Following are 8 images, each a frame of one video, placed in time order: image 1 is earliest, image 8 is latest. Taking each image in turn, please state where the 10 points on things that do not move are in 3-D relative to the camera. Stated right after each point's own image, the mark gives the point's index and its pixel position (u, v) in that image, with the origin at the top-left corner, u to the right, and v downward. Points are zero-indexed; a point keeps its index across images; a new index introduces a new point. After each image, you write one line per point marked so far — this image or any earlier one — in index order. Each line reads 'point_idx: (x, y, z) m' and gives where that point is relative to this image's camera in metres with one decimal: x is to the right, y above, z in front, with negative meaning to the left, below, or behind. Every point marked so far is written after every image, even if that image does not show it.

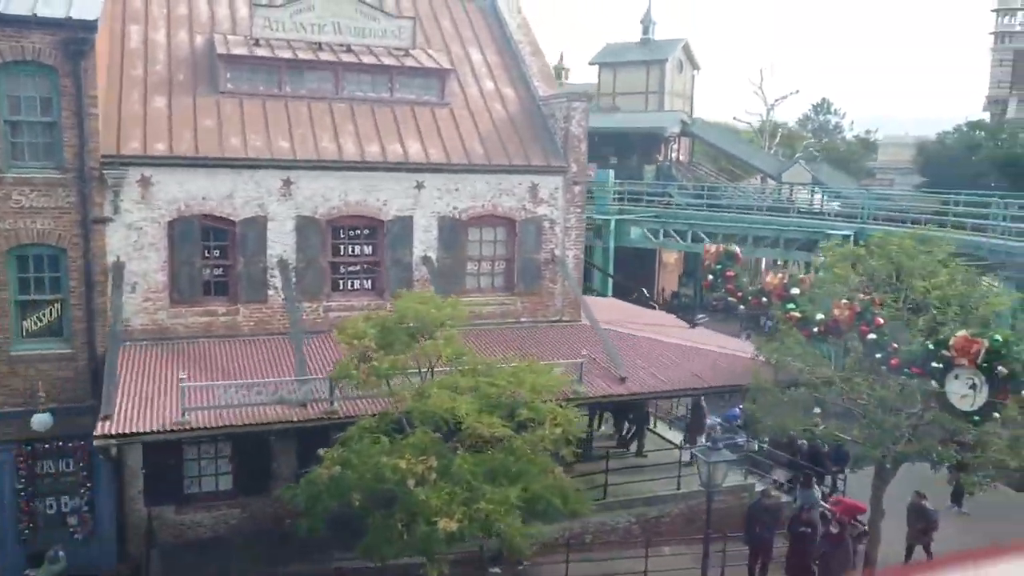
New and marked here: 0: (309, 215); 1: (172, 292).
0: (-3.2, +1.2, +13.5) m
1: (-5.1, -0.1, +13.0) m
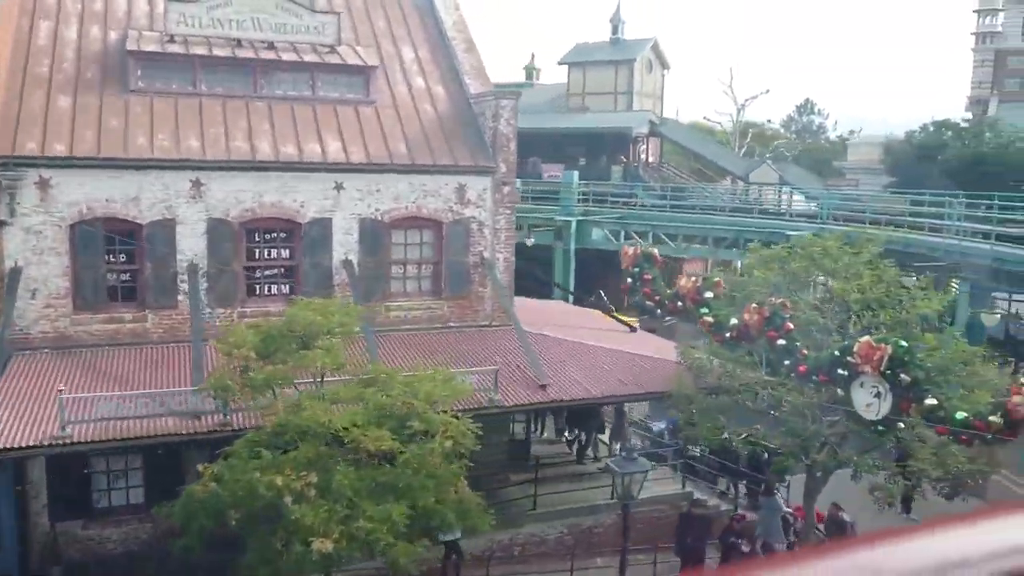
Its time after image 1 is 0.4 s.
0: (-4.4, +1.1, +13.0) m
1: (-6.4, -0.1, +12.5) m
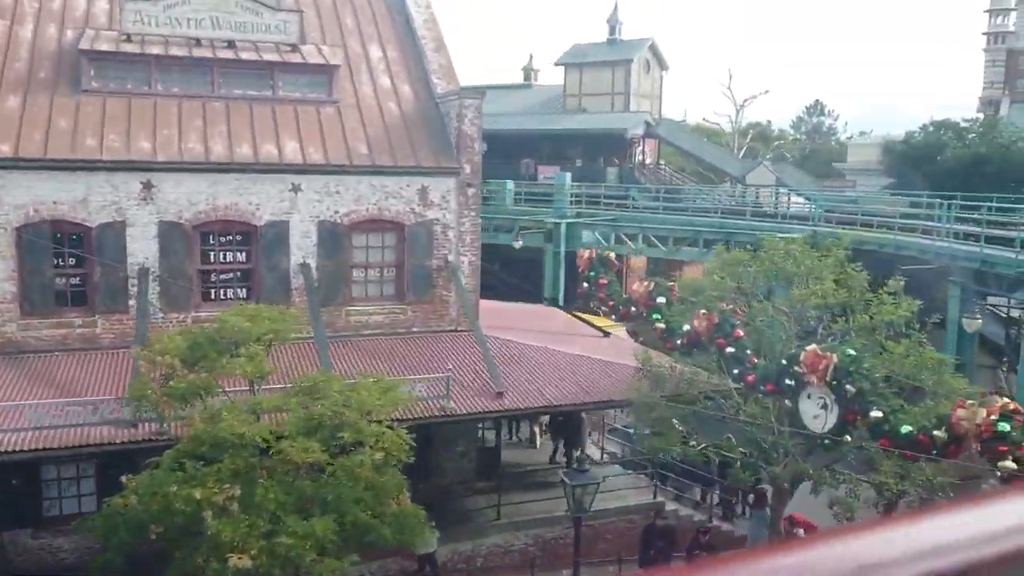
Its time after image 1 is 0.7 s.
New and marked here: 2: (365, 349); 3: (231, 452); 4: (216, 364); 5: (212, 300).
0: (-5.0, +1.0, +12.7) m
1: (-7.0, -0.2, +12.2) m
2: (-2.3, -1.1, +13.0) m
3: (-2.8, -1.6, +8.5) m
4: (-3.0, -0.8, +8.6) m
5: (-4.6, -0.2, +13.3) m
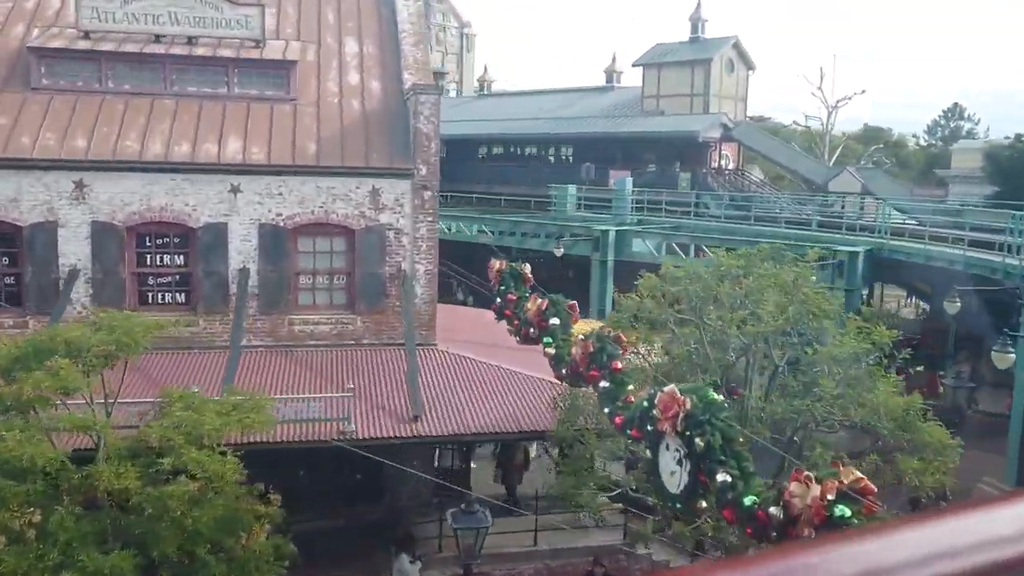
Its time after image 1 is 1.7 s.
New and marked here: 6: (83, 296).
0: (-5.8, +1.0, +12.3) m
1: (-7.9, -0.2, +12.1) m
2: (-3.2, -1.2, +12.2) m
3: (-4.3, -1.7, +7.8) m
4: (-4.5, -0.8, +8.0) m
5: (-5.4, -0.2, +12.8) m
6: (-6.2, -0.1, +12.4) m
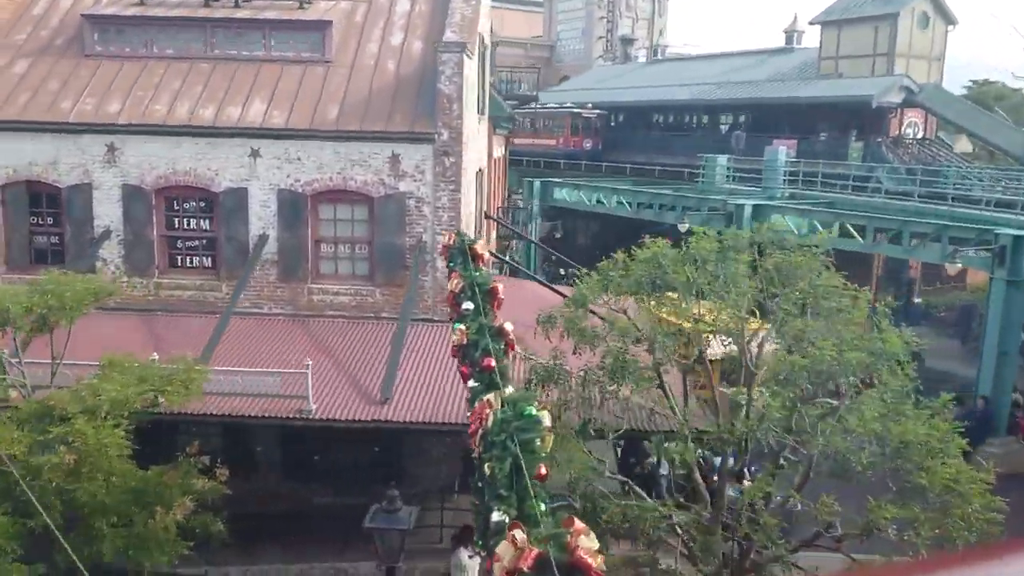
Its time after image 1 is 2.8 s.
0: (-5.5, +1.5, +12.6) m
1: (-7.6, +0.5, +12.9) m
2: (-3.1, -0.8, +11.9) m
3: (-5.2, -1.3, +7.9) m
4: (-5.3, -0.4, +8.1) m
5: (-5.1, +0.3, +13.0) m
6: (-5.9, +0.5, +12.8) m
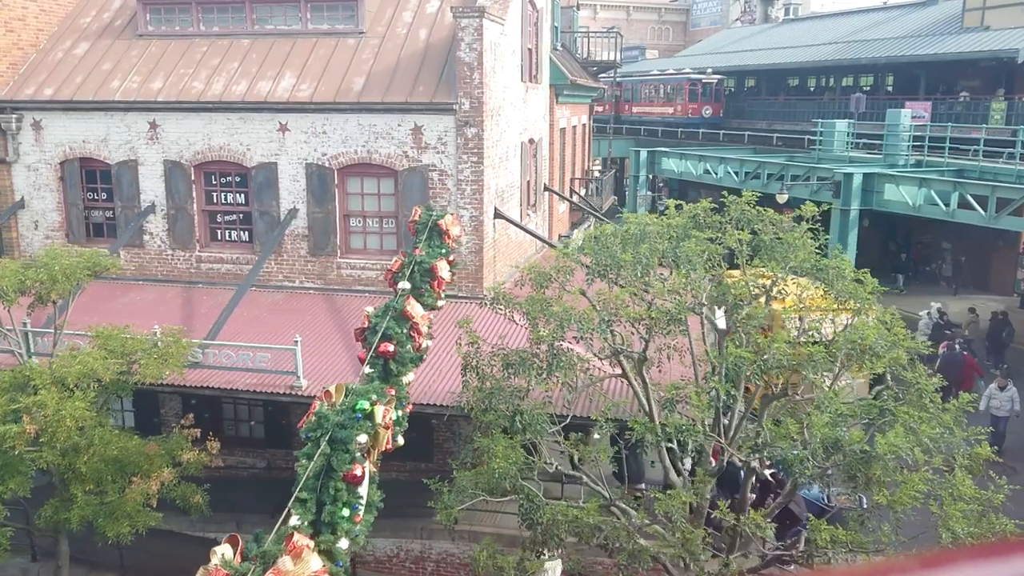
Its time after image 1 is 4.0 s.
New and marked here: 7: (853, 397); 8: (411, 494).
0: (-5.1, +1.9, +12.9) m
1: (-7.1, +0.9, +13.6) m
2: (-2.8, -0.4, +11.9) m
3: (-5.6, -1.1, +8.4) m
4: (-5.7, -0.2, +8.5) m
5: (-4.6, +0.7, +13.3) m
6: (-5.4, +0.9, +13.2) m
7: (+2.9, -0.9, +7.2) m
8: (-1.3, -2.8, +11.5) m
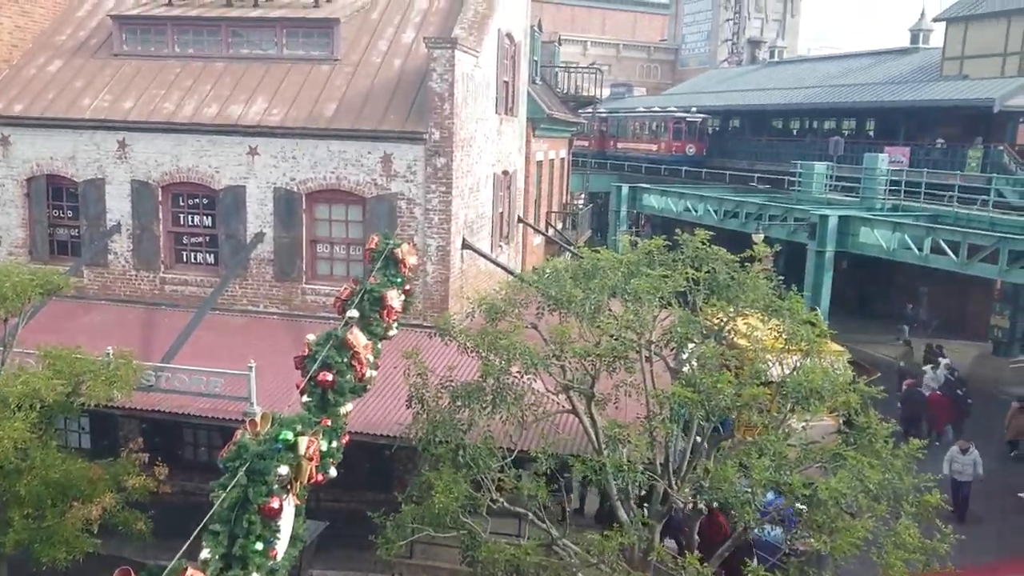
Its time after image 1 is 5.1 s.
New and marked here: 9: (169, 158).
0: (-5.5, +1.6, +12.8) m
1: (-7.6, +0.6, +13.5) m
2: (-3.3, -0.8, +11.8) m
3: (-6.1, -1.2, +8.2) m
4: (-6.1, -0.3, +8.3) m
5: (-5.1, +0.4, +13.1) m
6: (-5.9, +0.6, +13.1) m
7: (+2.4, -1.3, +7.1) m
8: (-1.9, -3.1, +11.3) m
9: (-5.1, +1.9, +12.7) m
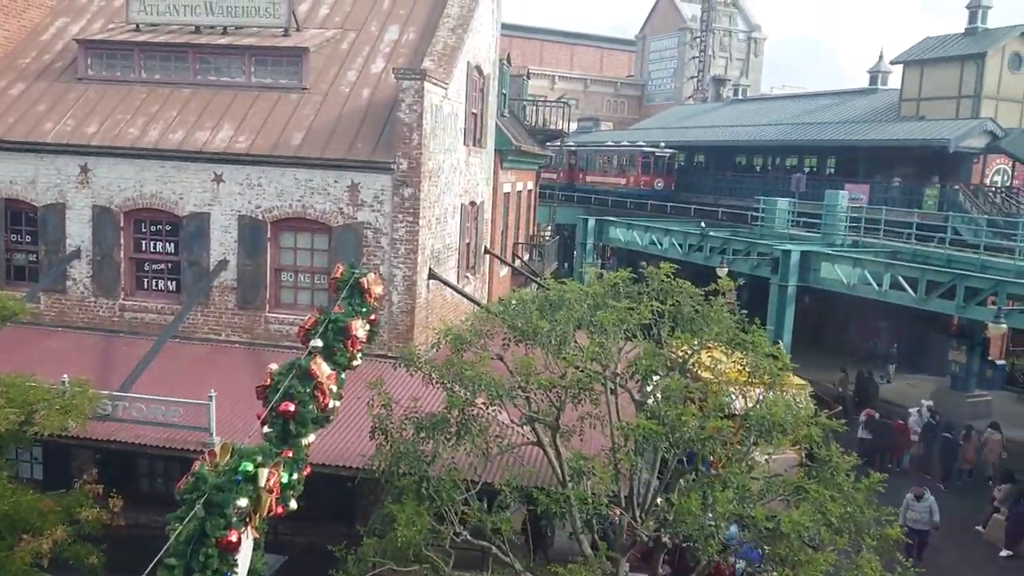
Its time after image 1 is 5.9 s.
0: (-6.0, +1.2, +12.7) m
1: (-8.1, +0.2, +13.2) m
2: (-3.8, -1.1, +11.6) m
3: (-6.4, -1.4, +7.9) m
4: (-6.5, -0.5, +8.1) m
5: (-5.6, 0.0, +12.9) m
6: (-6.4, +0.2, +12.8) m
7: (+2.1, -1.5, +7.2) m
8: (-2.4, -3.5, +11.1) m
9: (-5.6, +1.5, +12.6) m
